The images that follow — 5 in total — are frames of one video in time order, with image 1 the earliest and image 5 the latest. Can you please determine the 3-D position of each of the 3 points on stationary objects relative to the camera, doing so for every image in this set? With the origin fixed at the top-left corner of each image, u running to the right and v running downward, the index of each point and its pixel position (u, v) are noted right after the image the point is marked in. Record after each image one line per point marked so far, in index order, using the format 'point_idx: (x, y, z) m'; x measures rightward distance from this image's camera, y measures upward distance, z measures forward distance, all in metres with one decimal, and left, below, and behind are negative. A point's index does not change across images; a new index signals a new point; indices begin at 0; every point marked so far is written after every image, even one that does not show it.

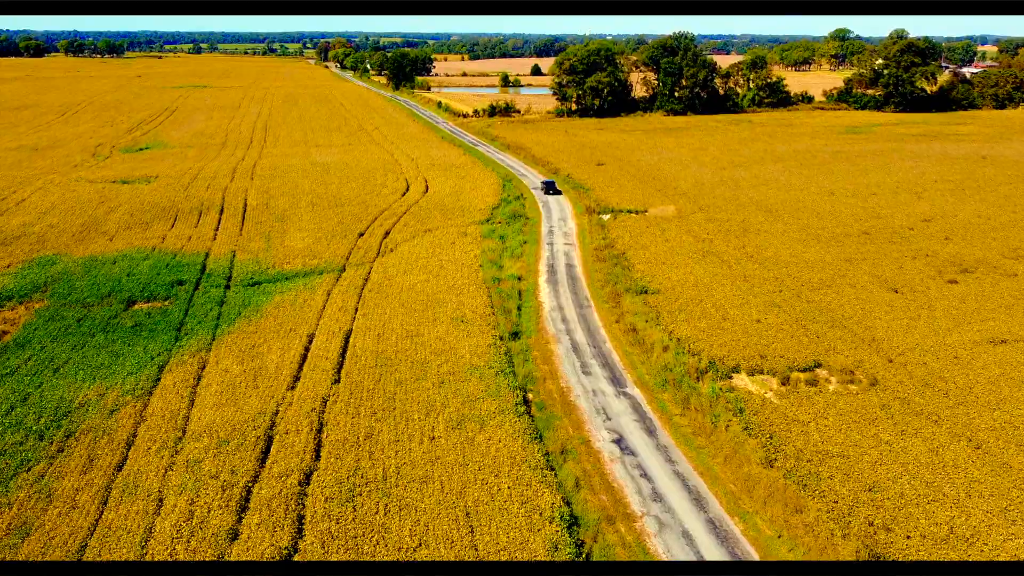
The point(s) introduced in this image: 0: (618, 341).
0: (+2.6, -1.3, +19.5) m
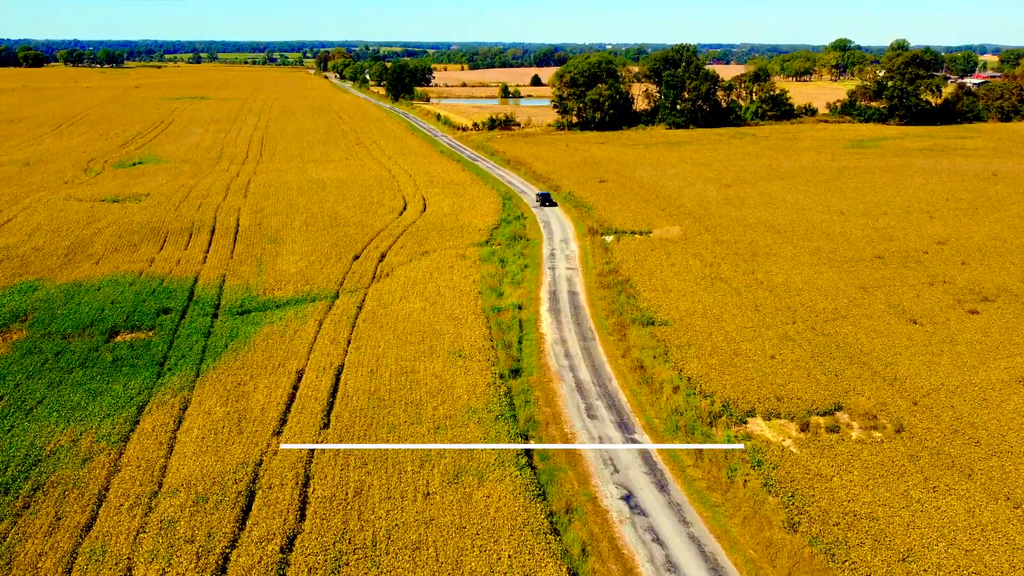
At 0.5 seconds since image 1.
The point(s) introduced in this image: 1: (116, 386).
0: (+2.6, -2.1, +18.5) m
1: (-9.2, -2.3, +18.9) m
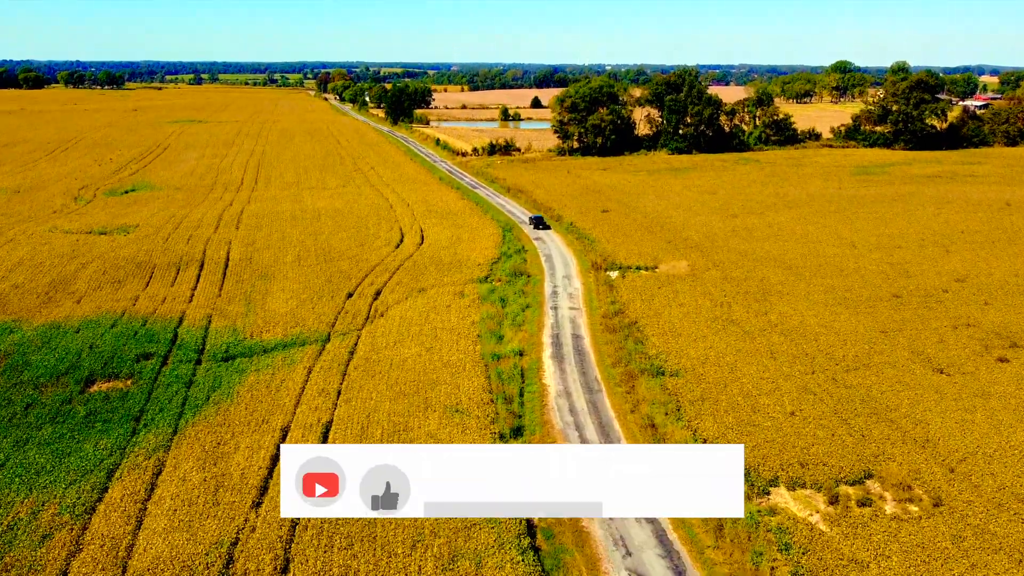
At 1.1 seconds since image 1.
0: (+2.6, -3.2, +17.1) m
1: (-9.2, -3.4, +17.6) m
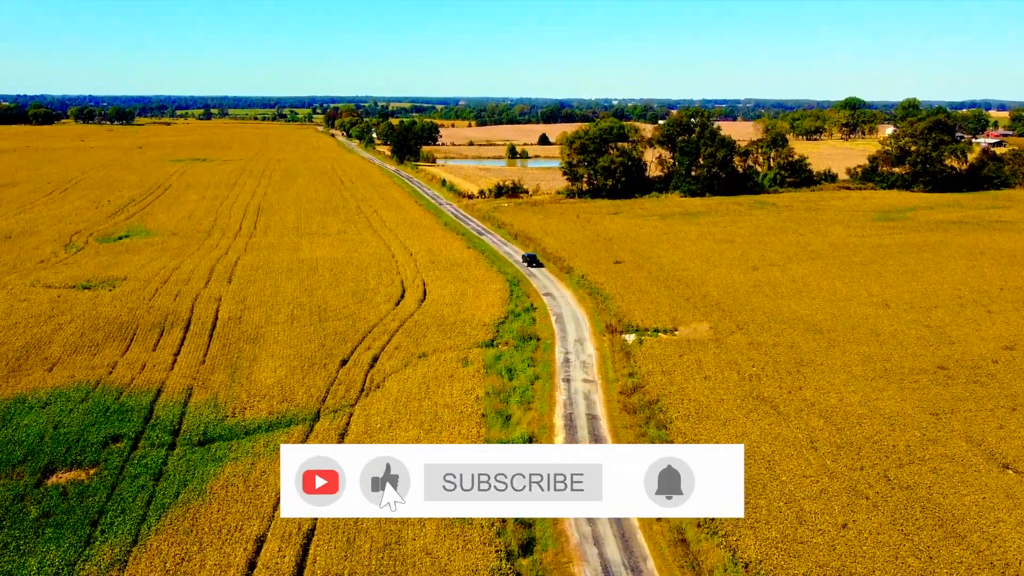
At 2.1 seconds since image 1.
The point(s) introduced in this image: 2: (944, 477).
0: (+2.7, -4.9, +14.8) m
1: (-9.0, -5.1, +15.3) m
2: (+9.2, -4.0, +17.3) m
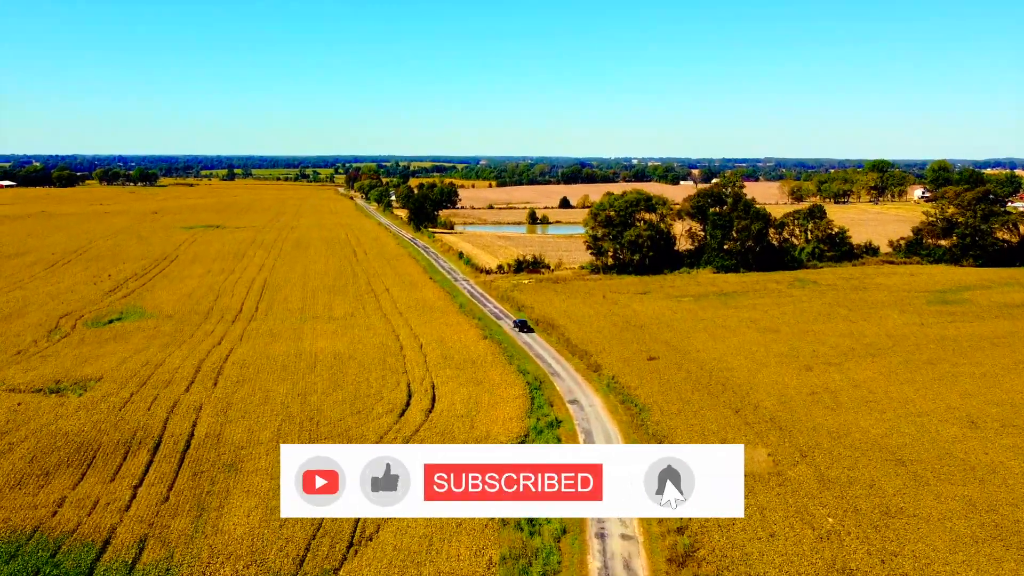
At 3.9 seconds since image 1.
0: (+3.0, -7.5, +10.2) m
1: (-8.7, -7.7, +10.9) m
2: (+9.5, -6.8, +12.6) m
